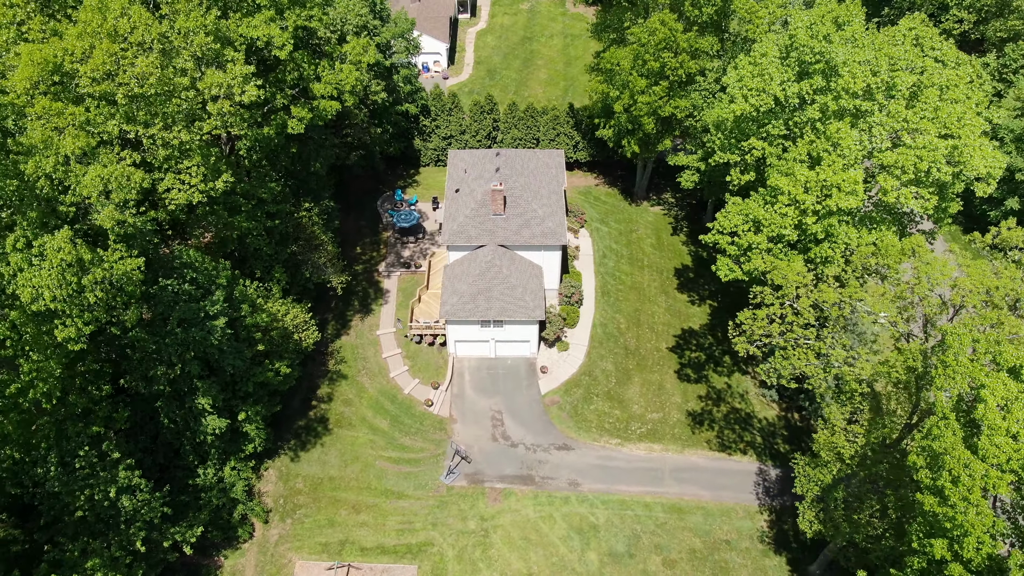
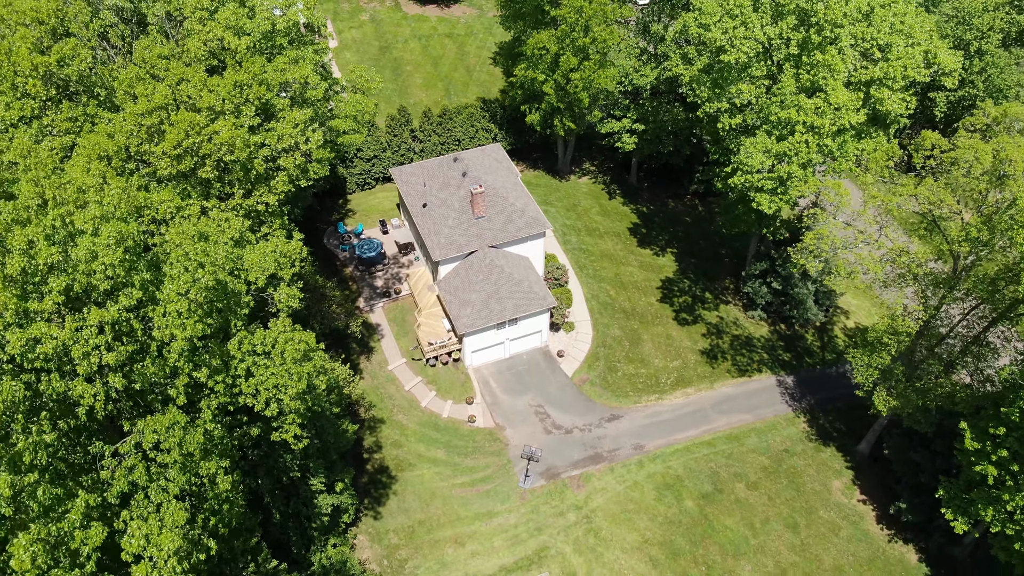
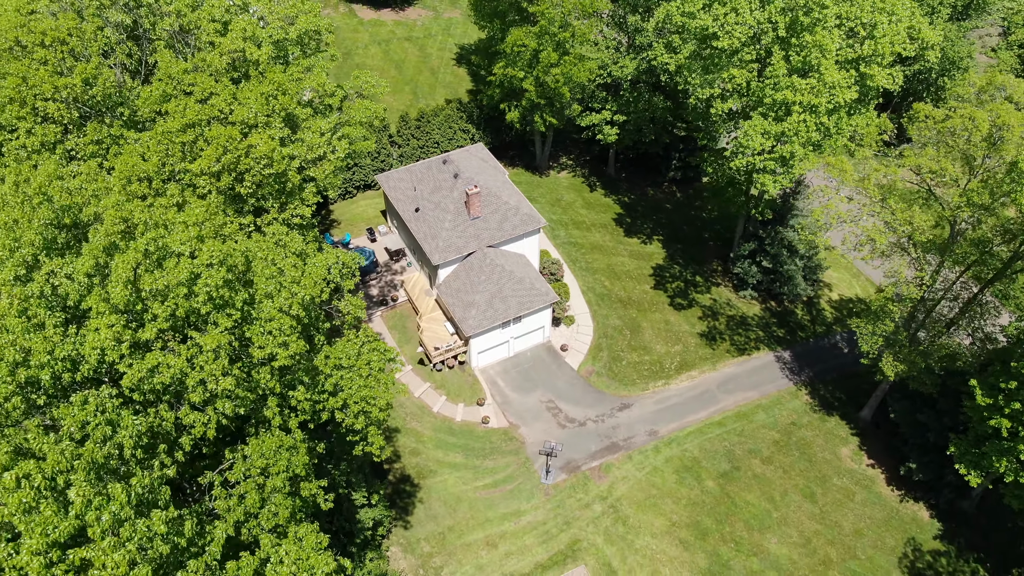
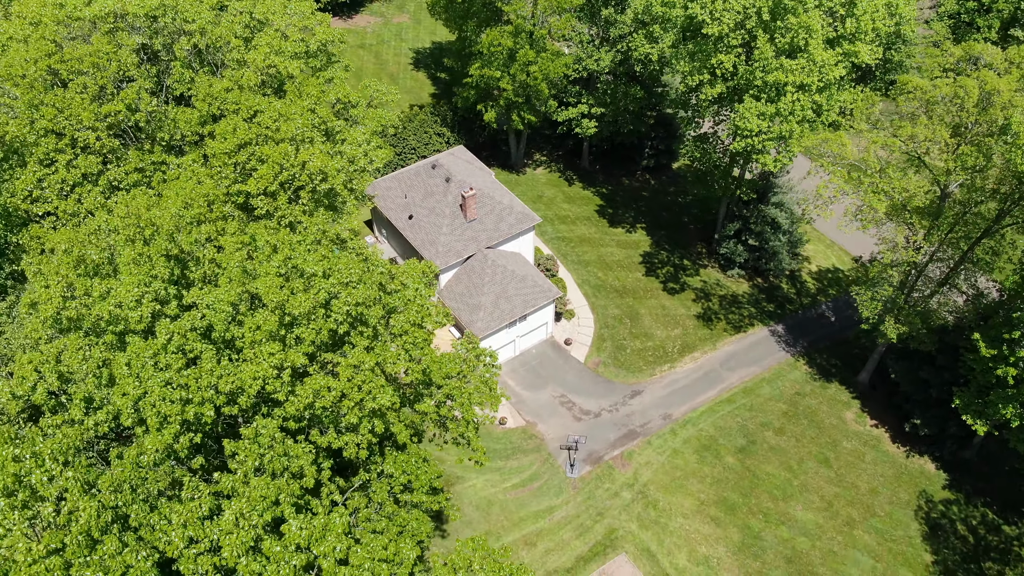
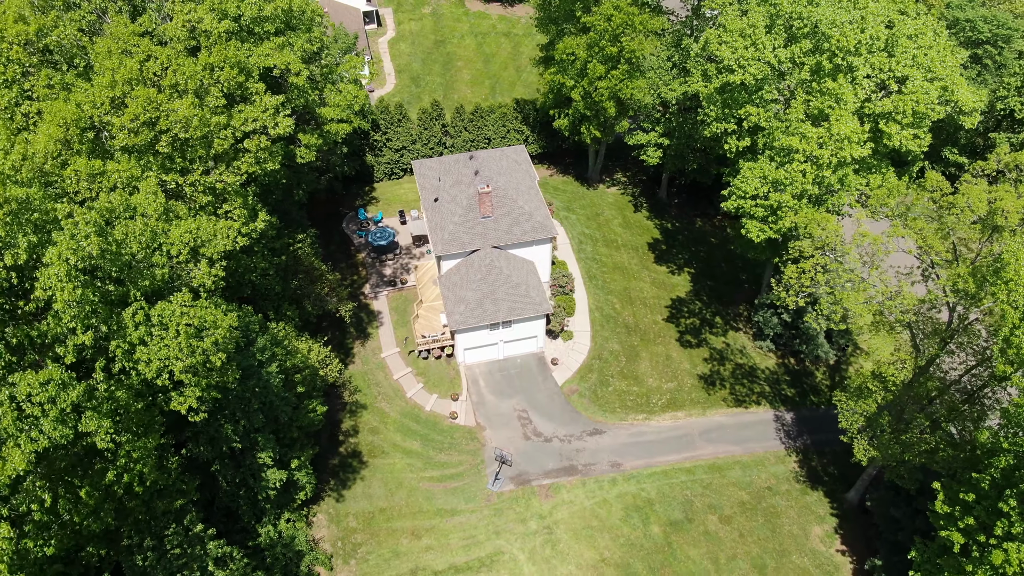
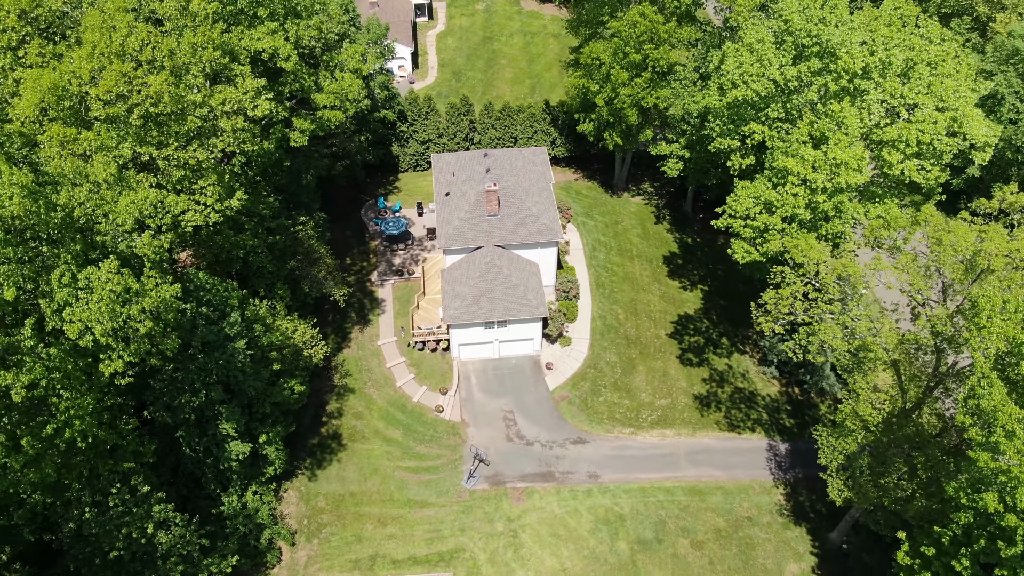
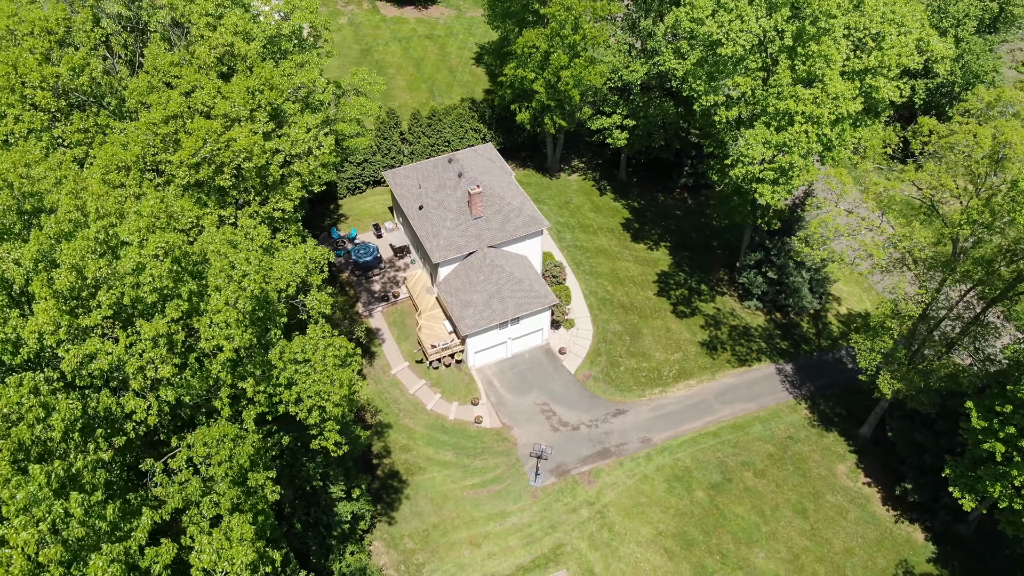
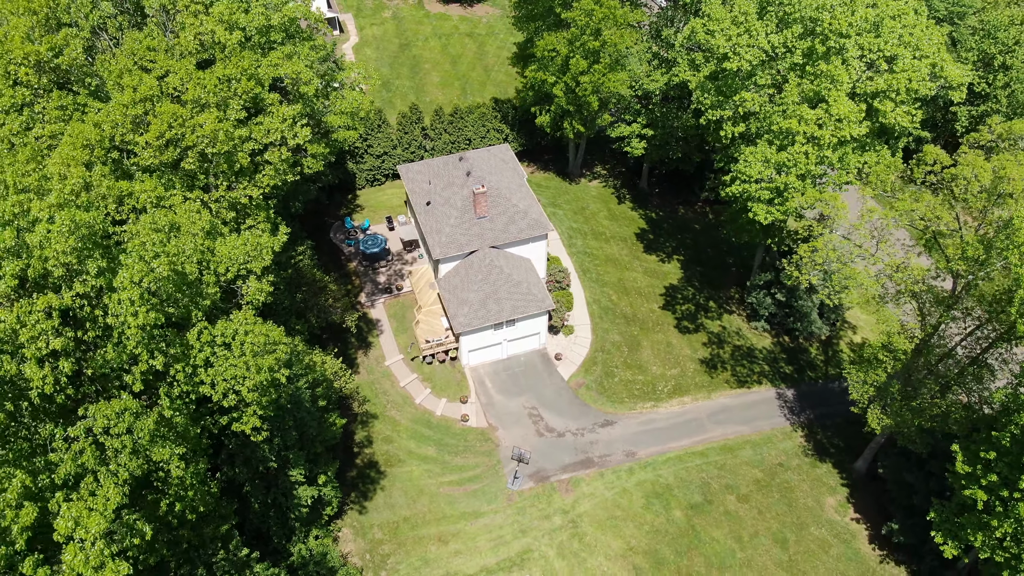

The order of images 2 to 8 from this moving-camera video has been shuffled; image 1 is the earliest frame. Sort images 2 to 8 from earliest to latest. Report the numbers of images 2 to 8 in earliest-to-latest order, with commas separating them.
6, 5, 8, 2, 7, 3, 4
